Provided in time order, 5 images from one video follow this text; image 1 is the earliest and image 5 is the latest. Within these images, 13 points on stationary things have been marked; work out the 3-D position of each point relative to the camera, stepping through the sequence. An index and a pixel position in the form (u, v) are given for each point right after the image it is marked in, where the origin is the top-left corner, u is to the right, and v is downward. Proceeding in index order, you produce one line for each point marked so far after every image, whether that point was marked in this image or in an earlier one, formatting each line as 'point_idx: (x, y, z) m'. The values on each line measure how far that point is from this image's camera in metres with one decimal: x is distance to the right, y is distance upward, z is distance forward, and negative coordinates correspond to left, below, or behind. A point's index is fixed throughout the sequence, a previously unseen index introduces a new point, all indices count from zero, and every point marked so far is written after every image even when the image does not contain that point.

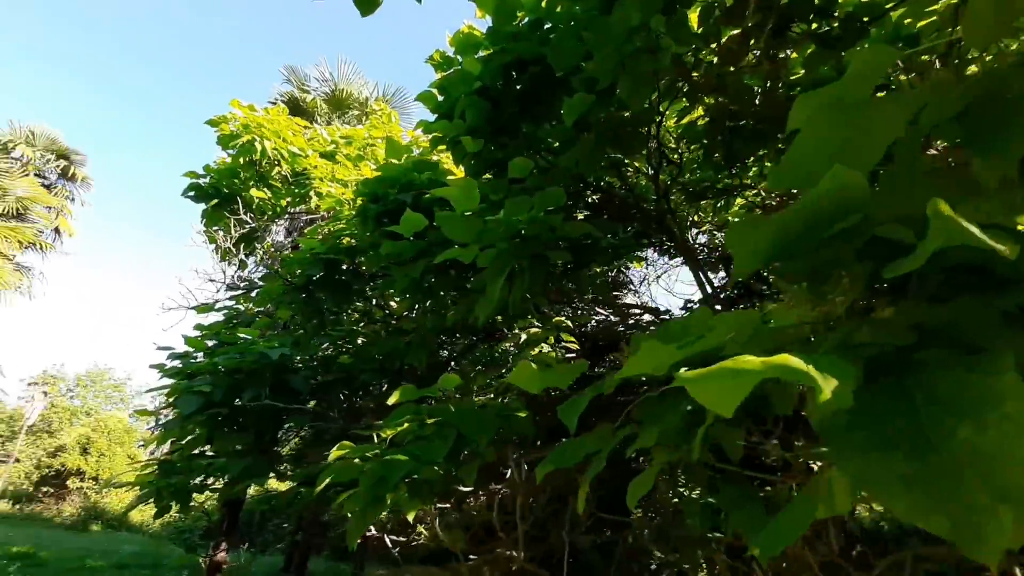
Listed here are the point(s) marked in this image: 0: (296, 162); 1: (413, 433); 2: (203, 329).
0: (-3.0, +1.7, +6.9) m
1: (-0.5, -0.7, +2.4) m
2: (-3.9, -0.5, +6.3) m
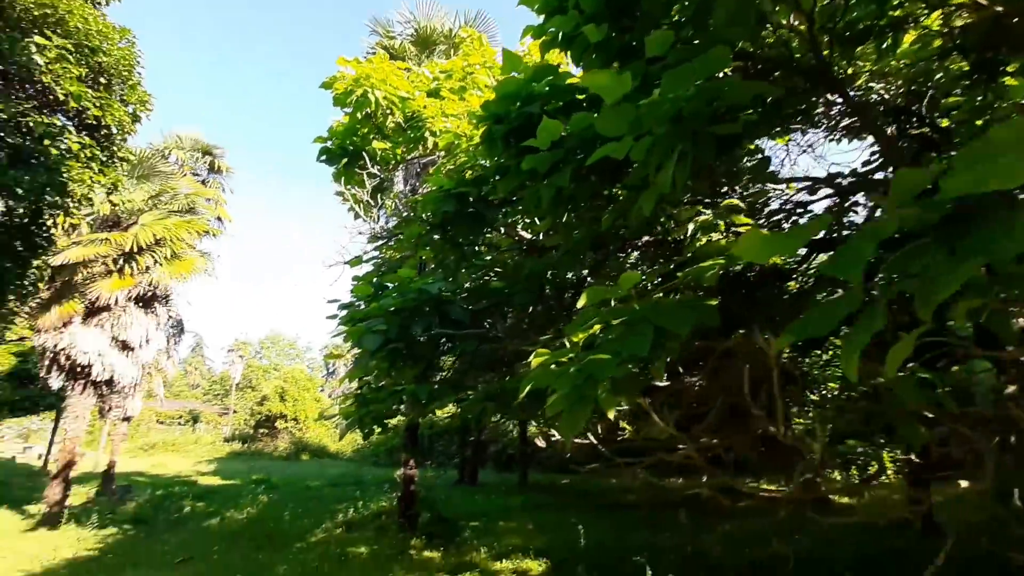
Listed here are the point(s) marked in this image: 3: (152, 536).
0: (-1.5, +2.5, +7.0) m
1: (+0.4, -0.2, +2.4) m
2: (-2.1, +0.1, +7.0) m
3: (-7.1, -4.9, +9.8) m
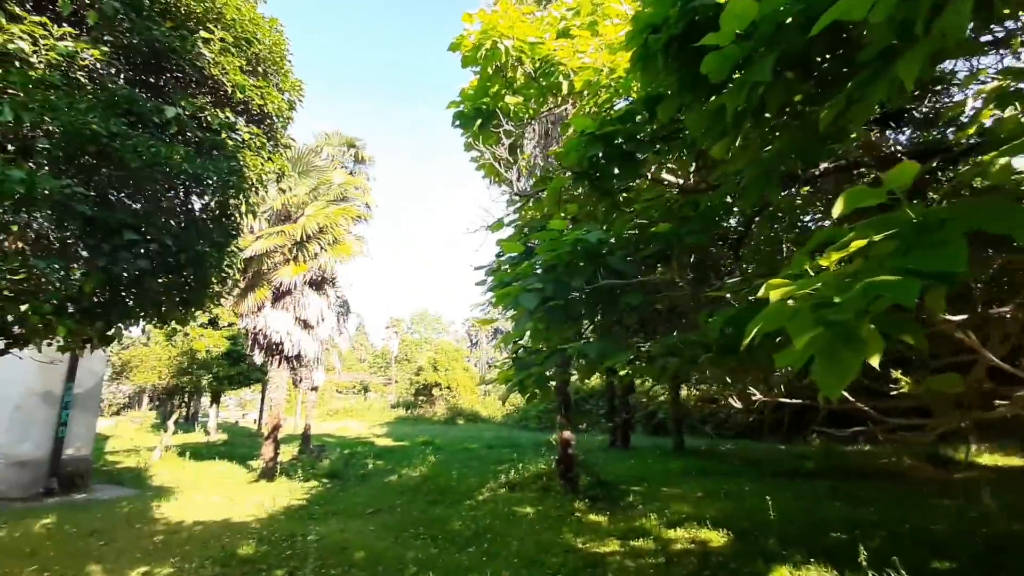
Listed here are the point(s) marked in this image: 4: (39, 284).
0: (+0.3, +3.1, +6.5) m
1: (+1.2, +0.1, +1.7) m
2: (-0.1, +0.6, +6.8) m
3: (-3.7, -4.5, +11.1) m
4: (-3.0, 0.0, +3.2) m
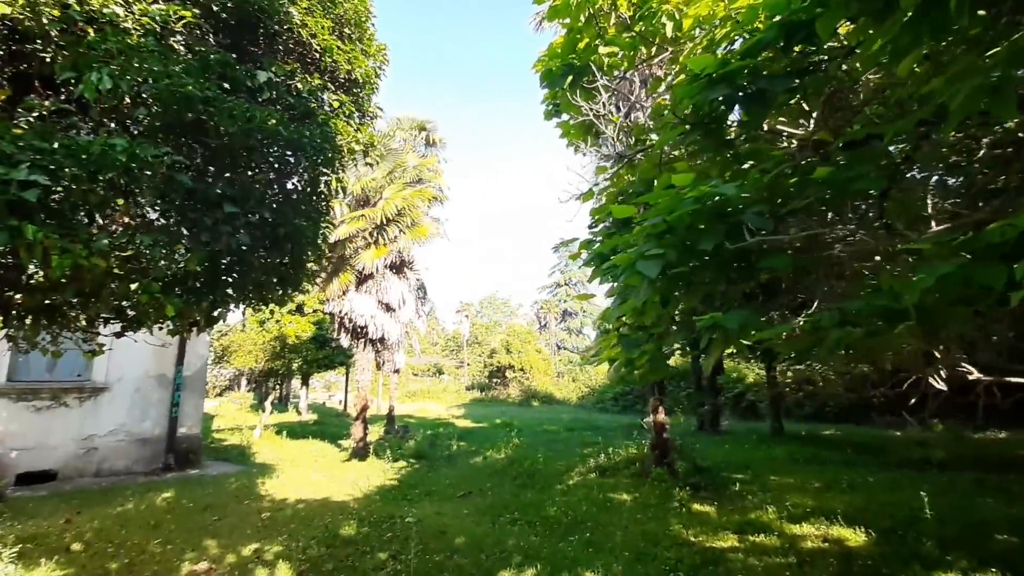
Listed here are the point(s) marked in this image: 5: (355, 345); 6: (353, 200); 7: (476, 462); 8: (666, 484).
0: (+1.4, +3.4, +5.9) m
1: (+1.8, +0.3, +1.0) m
2: (+1.1, +1.0, +6.2) m
3: (-1.8, -4.1, +11.1) m
4: (-2.3, +0.2, +3.1) m
5: (-4.2, -1.5, +13.3) m
6: (-4.0, +2.2, +12.6) m
7: (-0.9, -4.1, +11.9) m
8: (+2.7, -3.5, +8.9) m
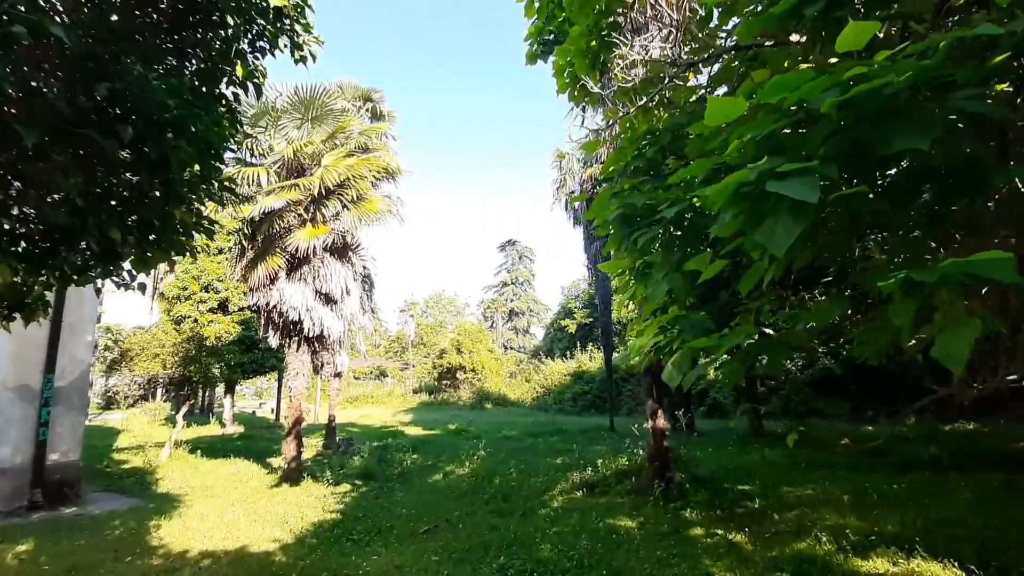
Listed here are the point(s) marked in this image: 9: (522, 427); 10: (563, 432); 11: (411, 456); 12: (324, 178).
0: (+1.4, +3.7, +4.3) m
1: (+2.3, +0.6, -0.5) m
2: (+1.1, +1.3, +4.6) m
3: (-2.3, -3.8, +9.2) m
4: (-1.9, +0.4, +1.1) m
5: (-5.0, -1.2, +11.0) m
6: (-4.7, +2.5, +10.4) m
7: (-1.5, -3.8, +10.0) m
8: (+2.4, -3.2, +7.5) m
9: (+0.4, -5.3, +19.3) m
10: (+1.7, -4.8, +16.8) m
11: (-2.5, -4.2, +12.6) m
12: (-3.7, +2.2, +9.8) m
